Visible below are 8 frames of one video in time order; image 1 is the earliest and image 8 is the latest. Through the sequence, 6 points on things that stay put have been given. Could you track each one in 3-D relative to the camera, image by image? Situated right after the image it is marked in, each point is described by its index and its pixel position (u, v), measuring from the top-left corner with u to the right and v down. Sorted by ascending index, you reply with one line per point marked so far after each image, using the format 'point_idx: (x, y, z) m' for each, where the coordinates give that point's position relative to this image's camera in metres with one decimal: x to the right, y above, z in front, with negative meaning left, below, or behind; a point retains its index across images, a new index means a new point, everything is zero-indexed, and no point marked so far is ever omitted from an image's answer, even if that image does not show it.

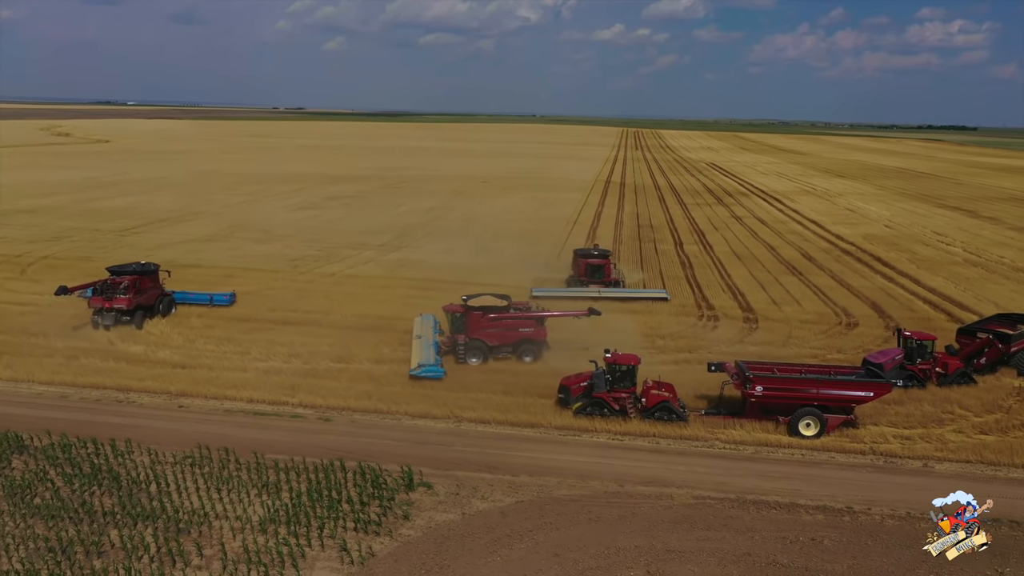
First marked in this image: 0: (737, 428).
0: (+4.0, -2.4, +14.2) m
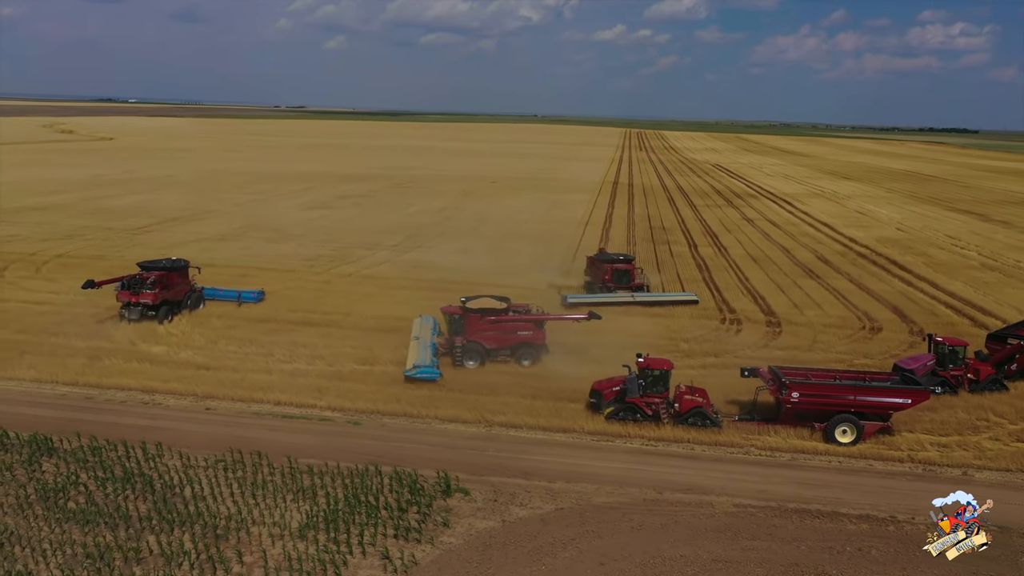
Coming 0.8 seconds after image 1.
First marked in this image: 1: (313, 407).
0: (+4.5, -2.5, +14.1) m
1: (-3.6, -2.2, +14.8) m
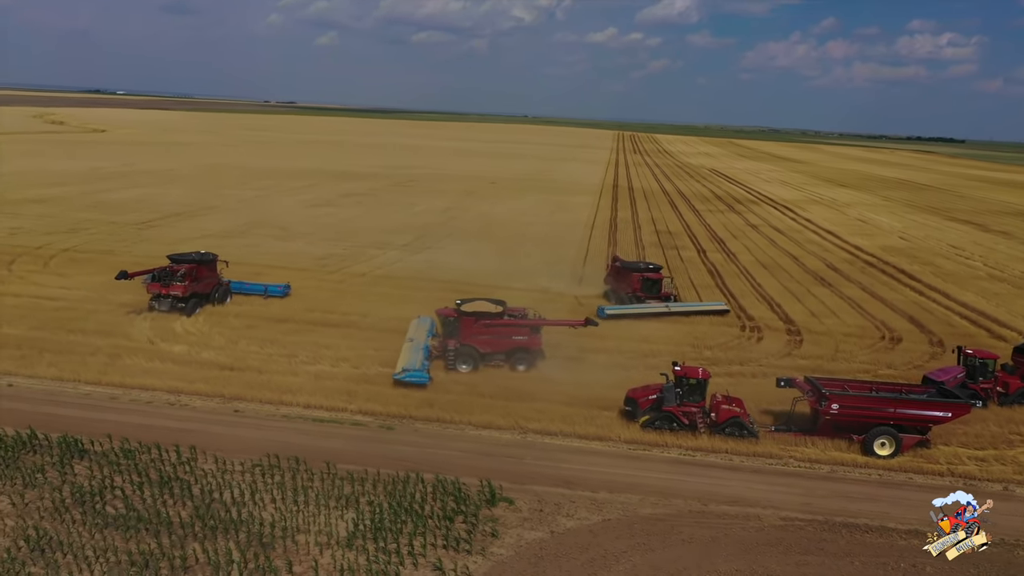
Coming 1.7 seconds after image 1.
0: (+5.1, -2.7, +14.0) m
1: (-3.0, -2.2, +14.6) m
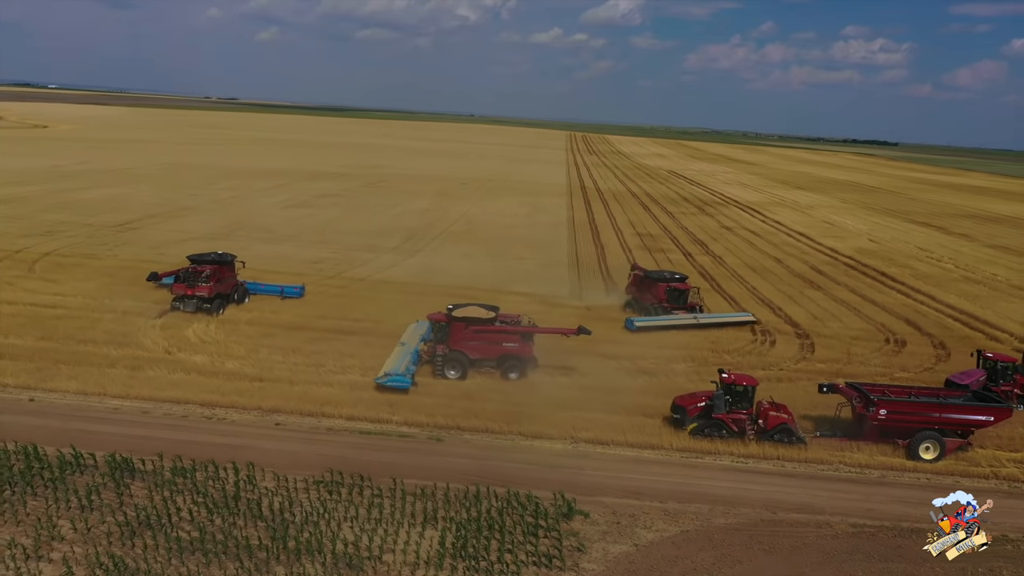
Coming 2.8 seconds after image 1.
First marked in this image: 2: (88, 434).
0: (+6.0, -2.8, +14.2) m
1: (-2.1, -2.3, +14.3) m
2: (-6.8, -2.3, +13.0) m
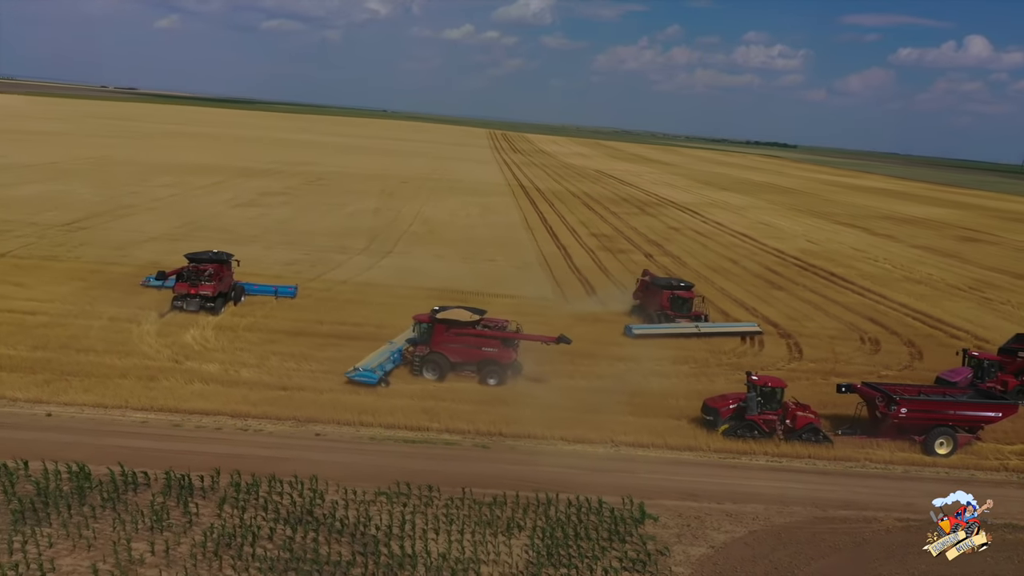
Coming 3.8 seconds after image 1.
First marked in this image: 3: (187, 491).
0: (+6.7, -2.9, +14.9) m
1: (-1.4, -2.4, +14.1) m
2: (-5.9, -2.5, +12.4) m
3: (-4.4, -2.8, +11.1) m
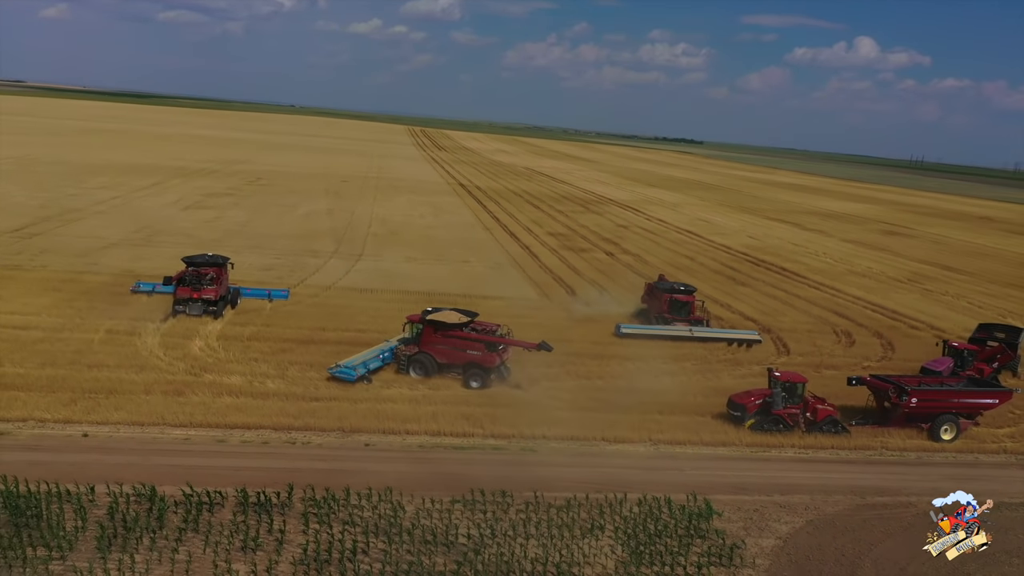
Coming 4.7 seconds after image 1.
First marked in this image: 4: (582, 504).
0: (+7.3, -2.9, +15.9) m
1: (-0.6, -2.6, +14.3) m
2: (-4.9, -2.7, +12.1) m
3: (-3.3, -2.9, +10.9) m
4: (+1.0, -3.1, +11.8) m
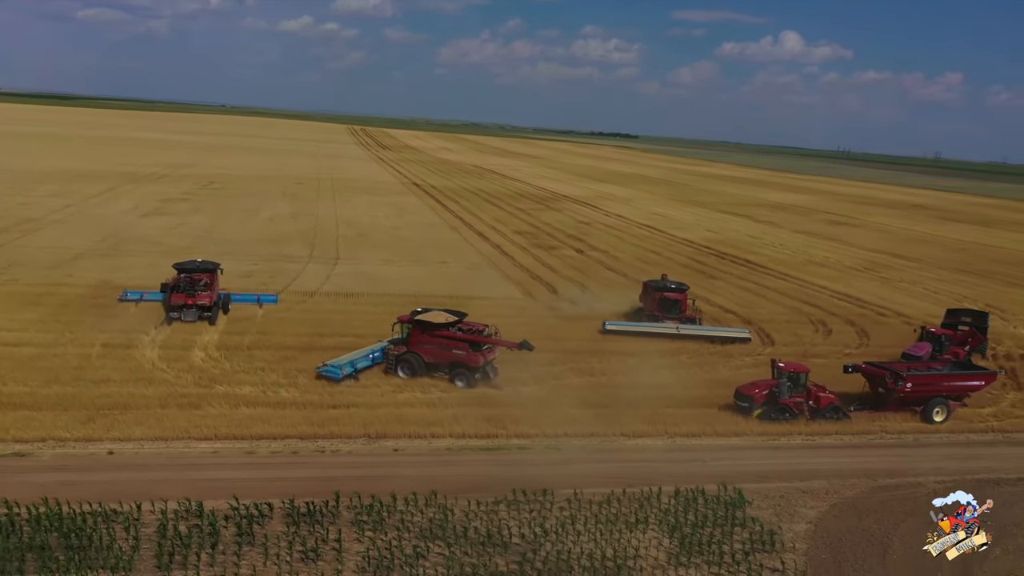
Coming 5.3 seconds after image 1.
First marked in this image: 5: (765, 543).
0: (+7.6, -2.7, +16.6) m
1: (-0.2, -2.6, +14.4) m
2: (-4.3, -2.8, +12.0) m
3: (-2.6, -3.1, +10.9) m
4: (+1.6, -3.1, +12.1) m
5: (+3.5, -3.5, +11.3) m
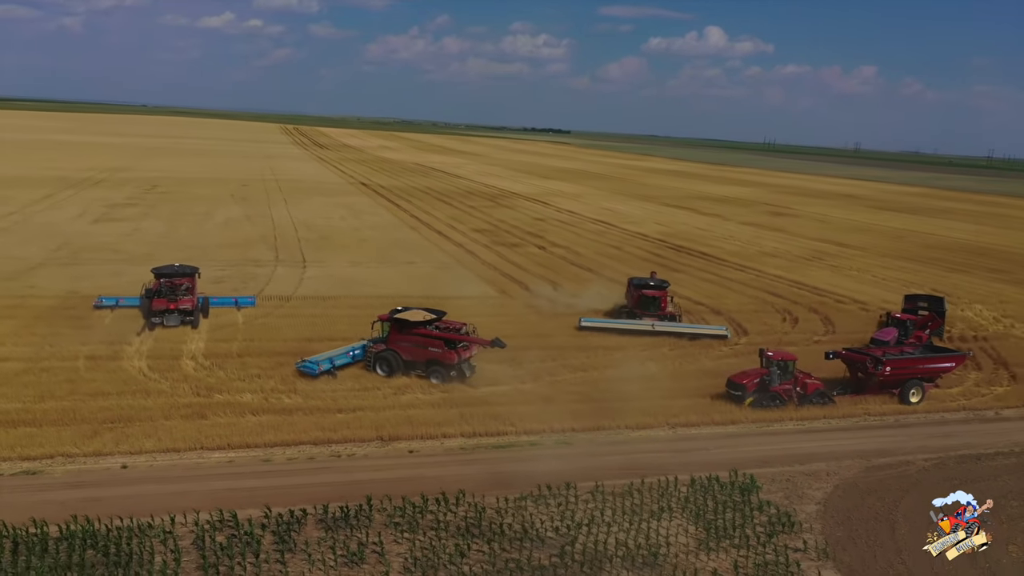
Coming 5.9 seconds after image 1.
0: (+7.6, -2.4, +17.5) m
1: (-0.1, -2.6, +14.7) m
2: (-3.9, -3.0, +11.9) m
3: (-2.2, -3.1, +11.0) m
4: (+1.9, -3.1, +12.5) m
5: (+3.9, -3.4, +11.8) m
